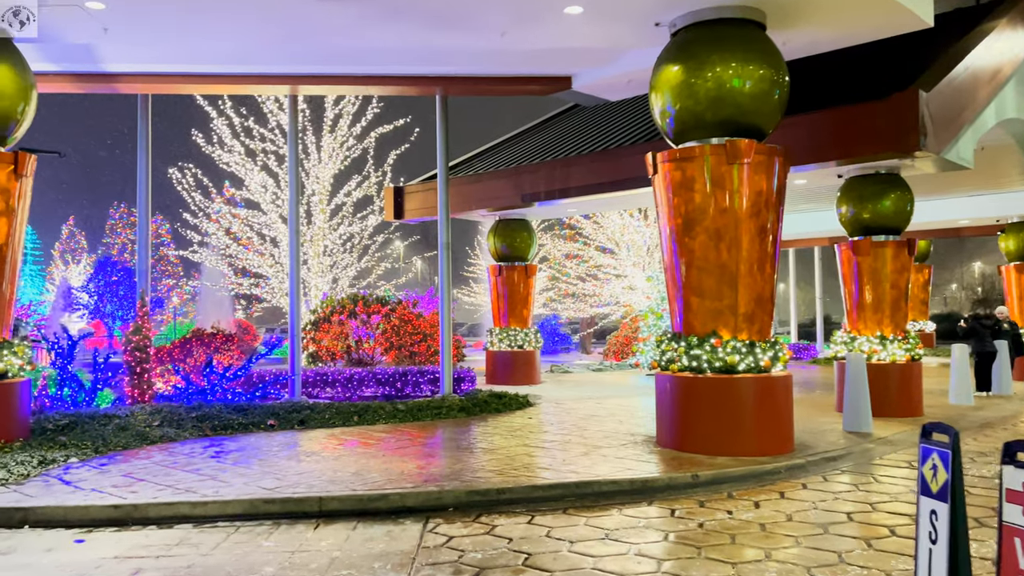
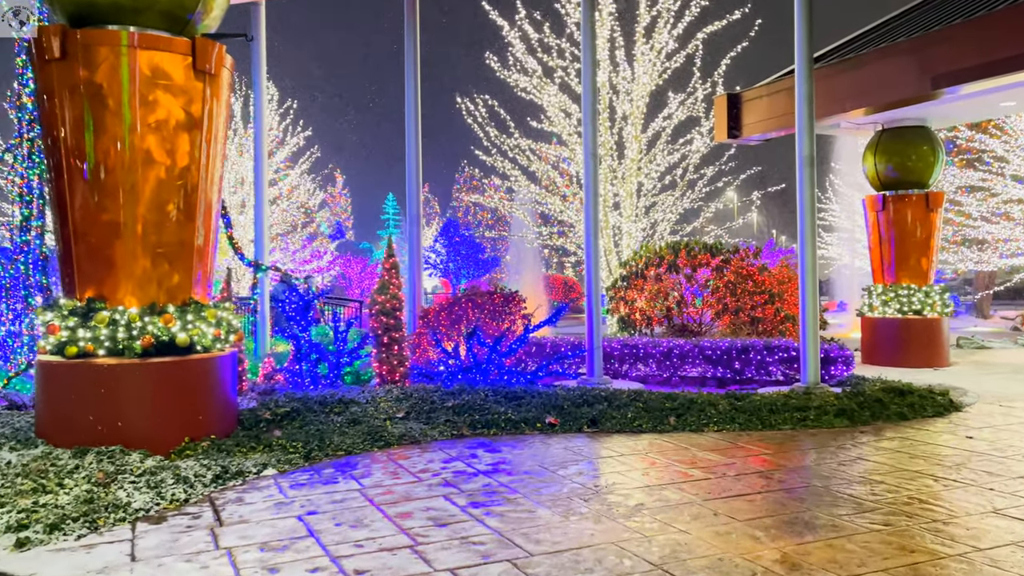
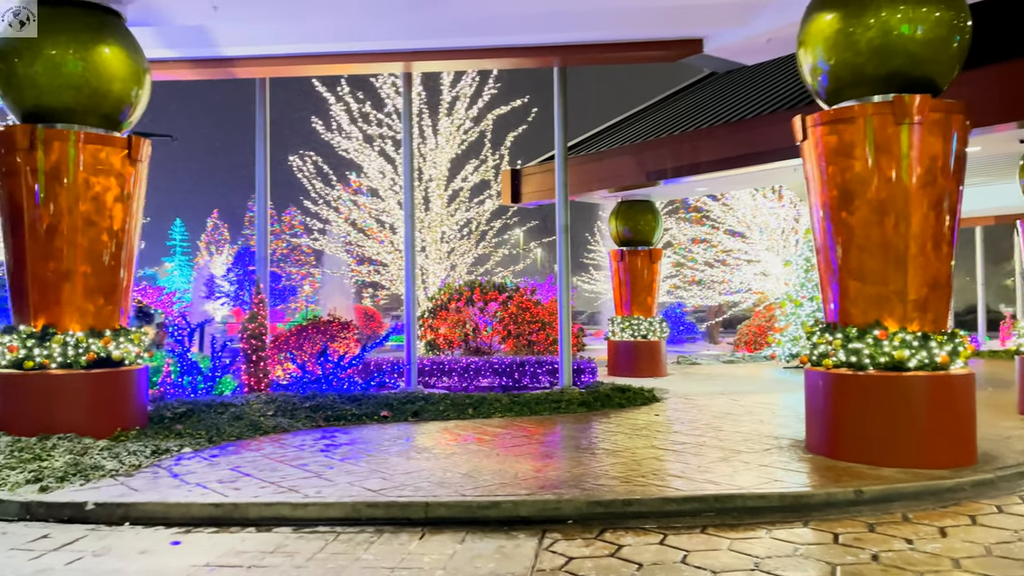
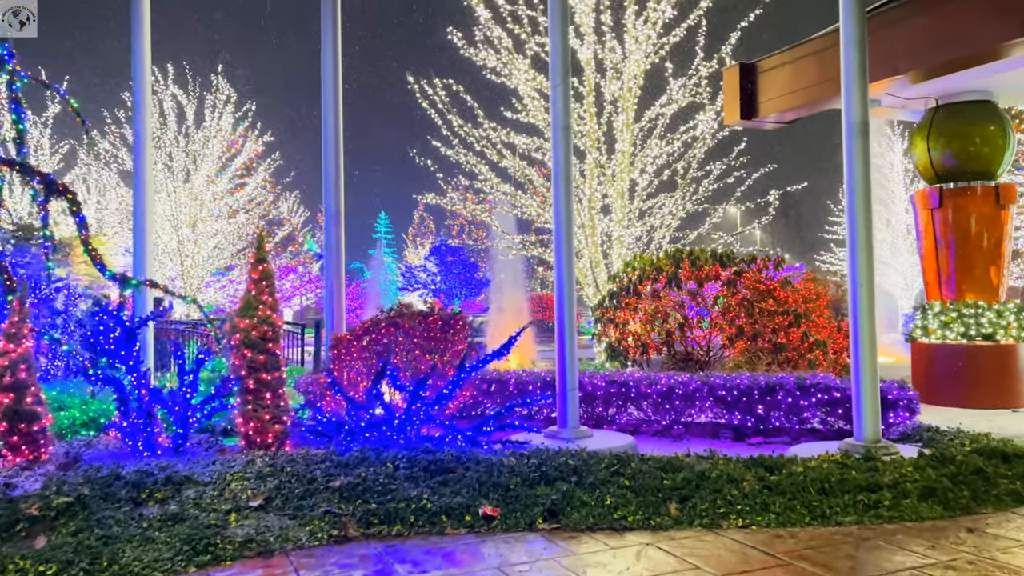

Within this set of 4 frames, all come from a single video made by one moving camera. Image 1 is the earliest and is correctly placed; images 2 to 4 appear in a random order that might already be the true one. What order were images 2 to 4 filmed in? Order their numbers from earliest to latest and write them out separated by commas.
3, 2, 4
